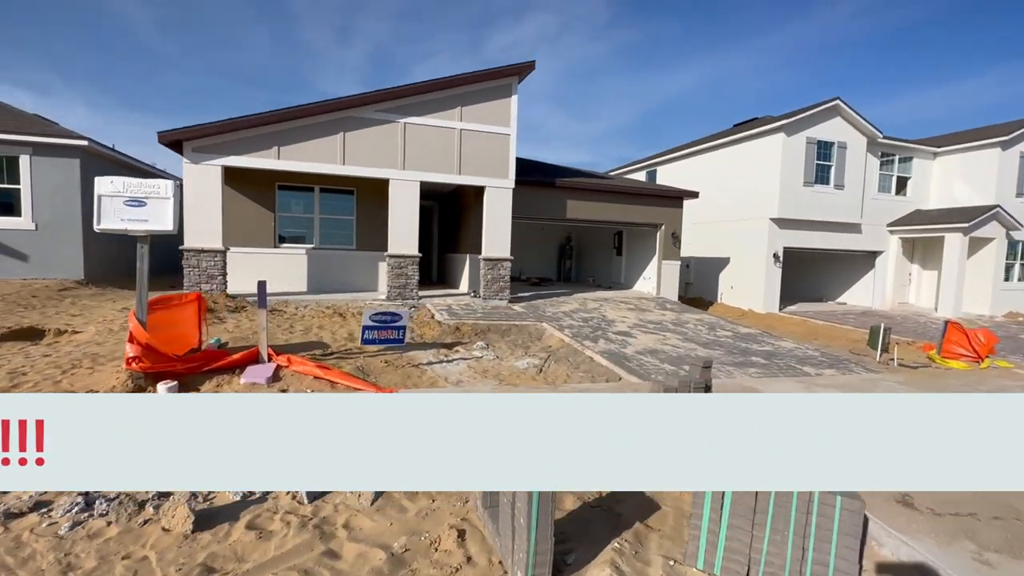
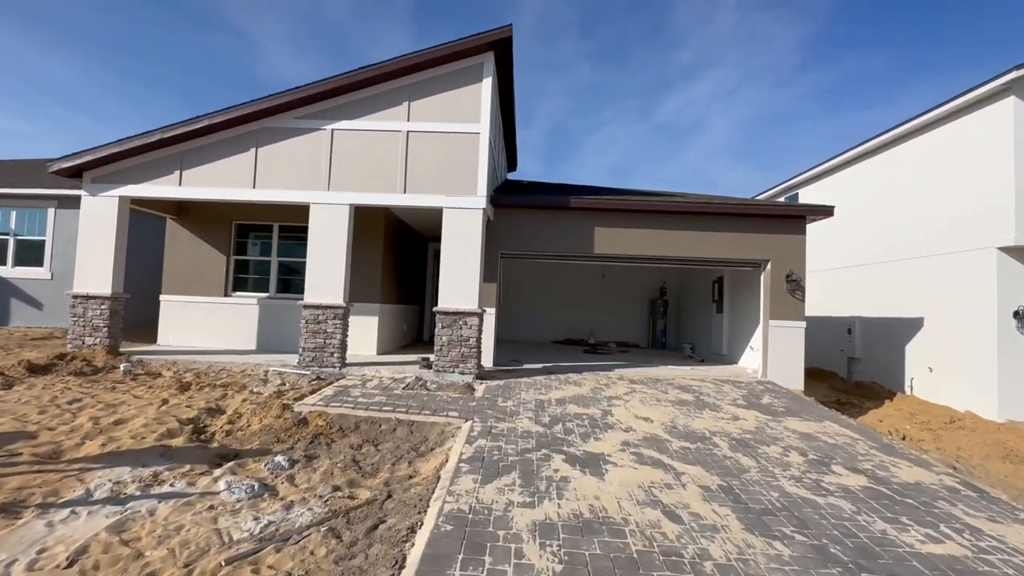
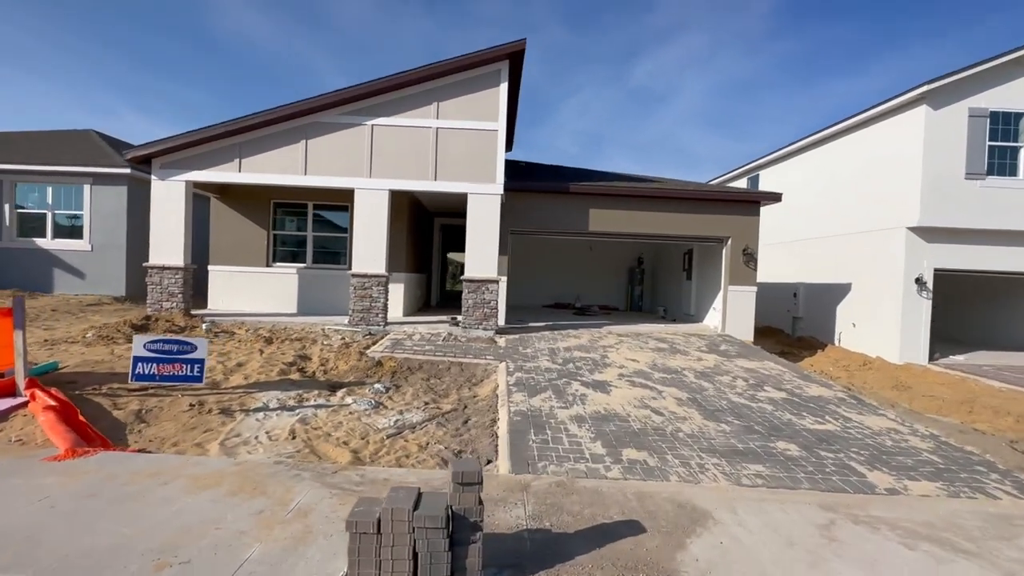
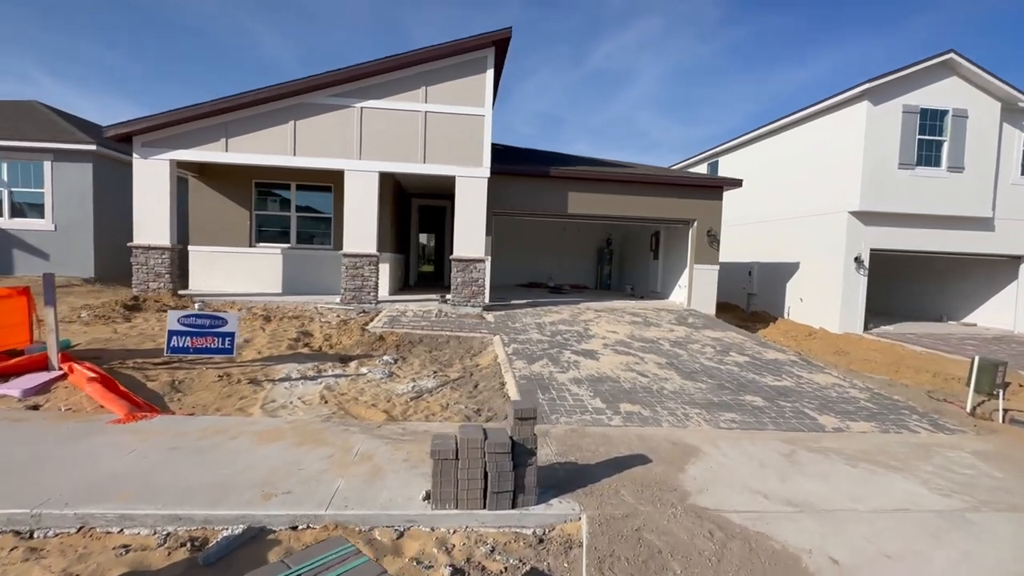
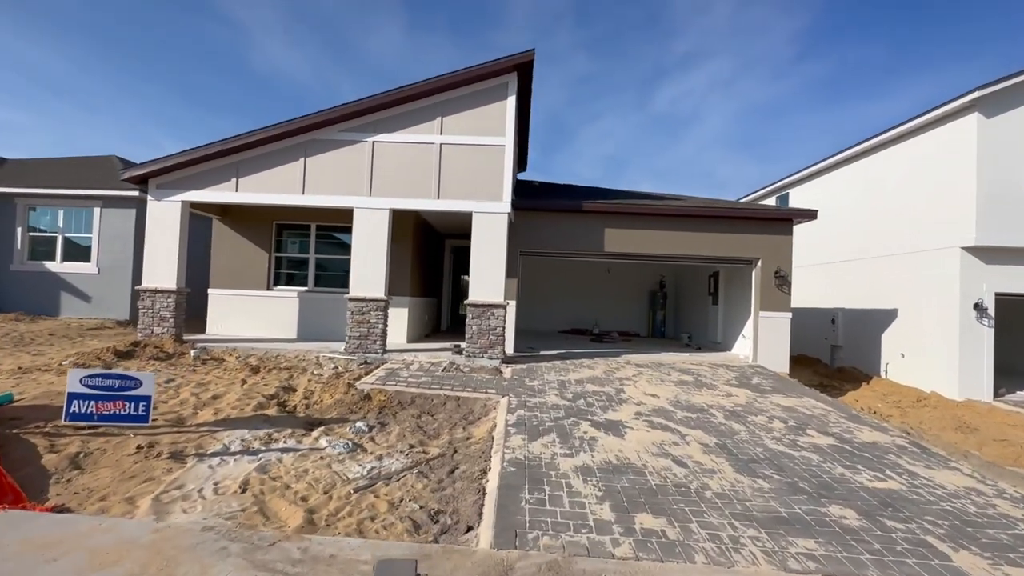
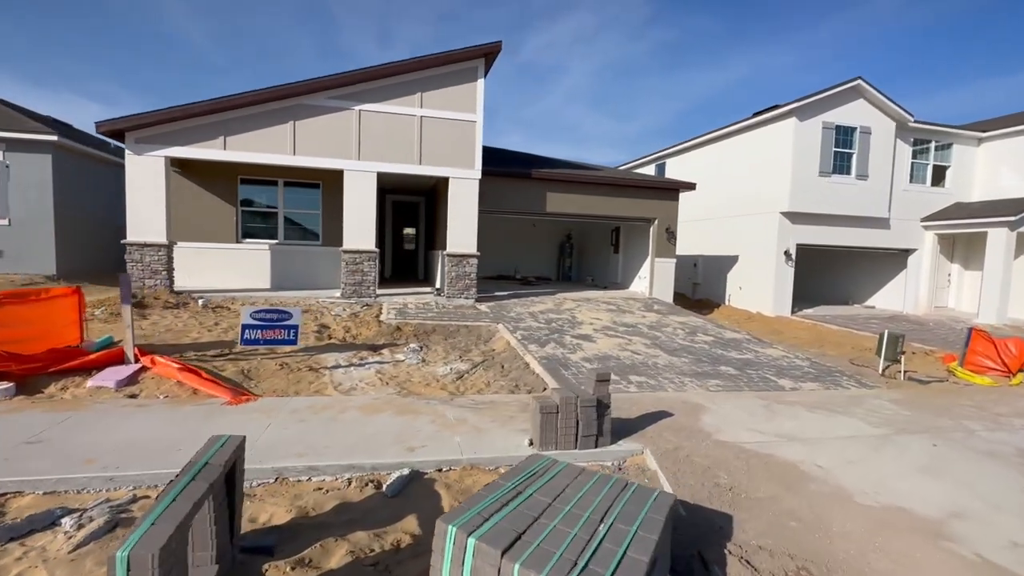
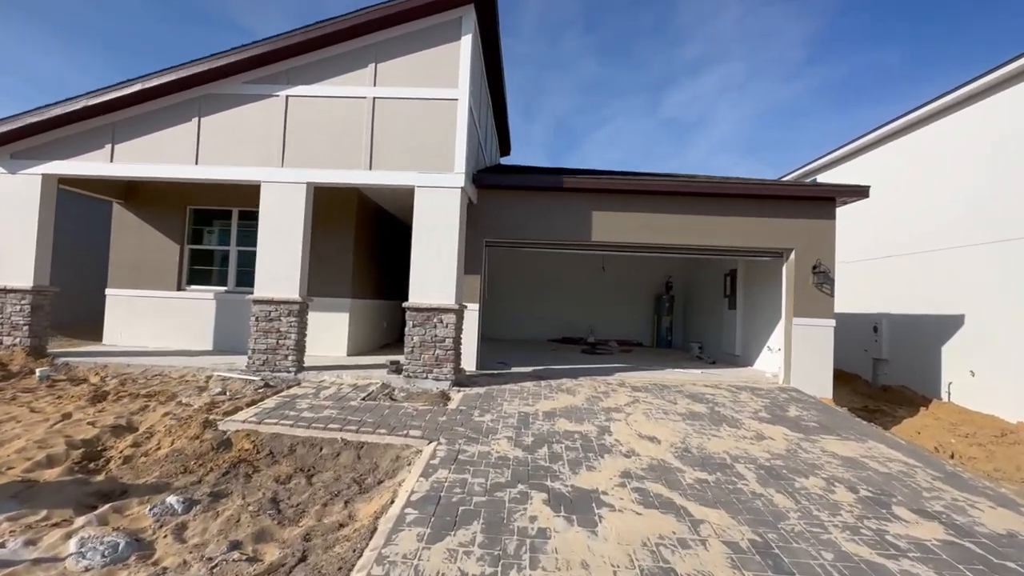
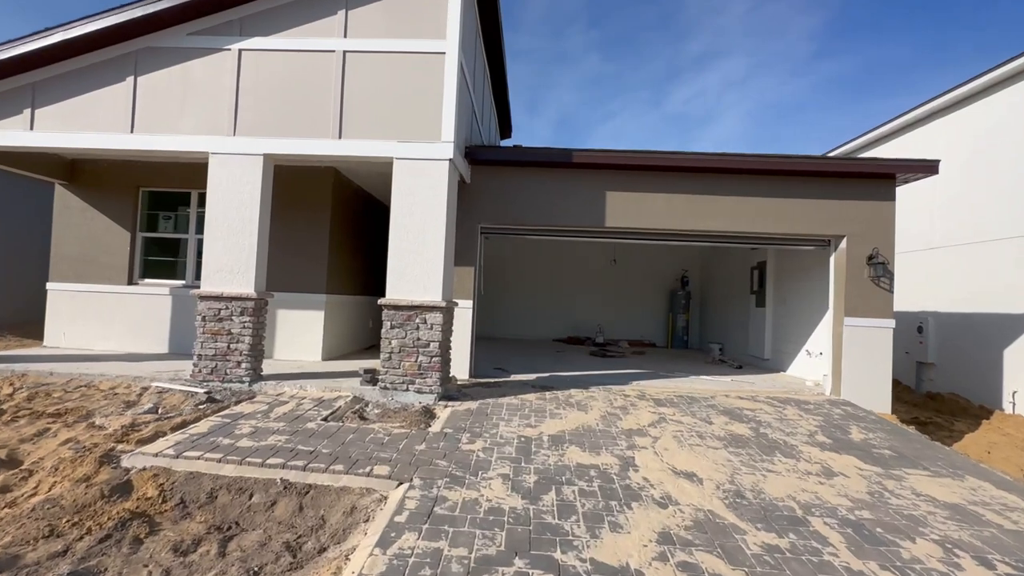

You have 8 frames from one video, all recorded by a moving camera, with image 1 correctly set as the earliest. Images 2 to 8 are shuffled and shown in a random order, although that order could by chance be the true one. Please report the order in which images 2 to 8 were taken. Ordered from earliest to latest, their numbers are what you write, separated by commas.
6, 4, 3, 5, 2, 7, 8
